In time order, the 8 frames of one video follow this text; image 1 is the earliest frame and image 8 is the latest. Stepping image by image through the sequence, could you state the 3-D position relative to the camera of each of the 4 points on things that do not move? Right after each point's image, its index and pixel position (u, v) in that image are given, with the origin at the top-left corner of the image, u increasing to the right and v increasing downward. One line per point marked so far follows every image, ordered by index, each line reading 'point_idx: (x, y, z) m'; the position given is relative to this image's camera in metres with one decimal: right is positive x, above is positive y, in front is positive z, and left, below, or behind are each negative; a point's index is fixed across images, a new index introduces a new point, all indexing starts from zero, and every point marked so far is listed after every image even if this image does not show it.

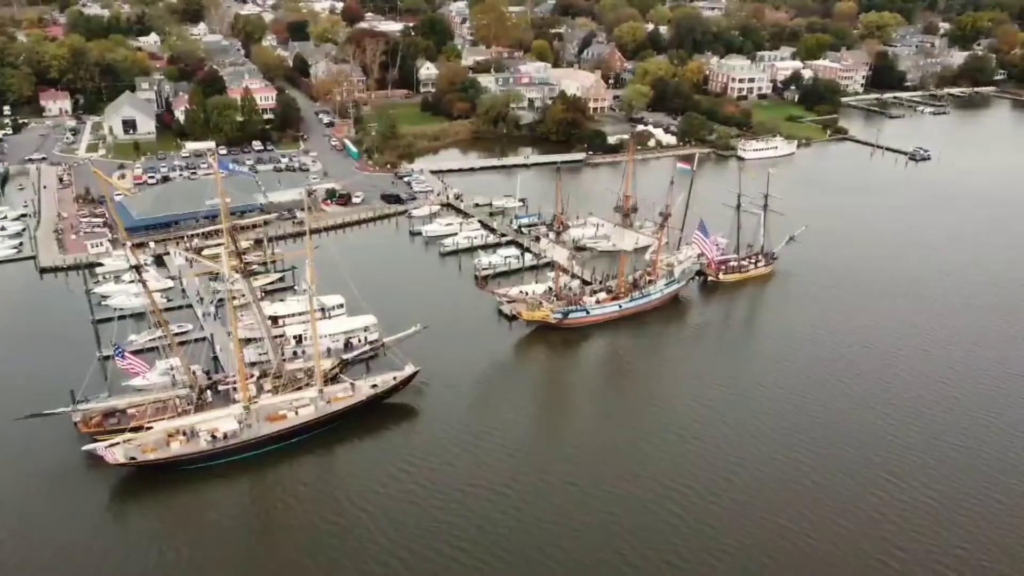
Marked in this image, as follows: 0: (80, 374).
0: (-9.5, -1.9, +17.0) m
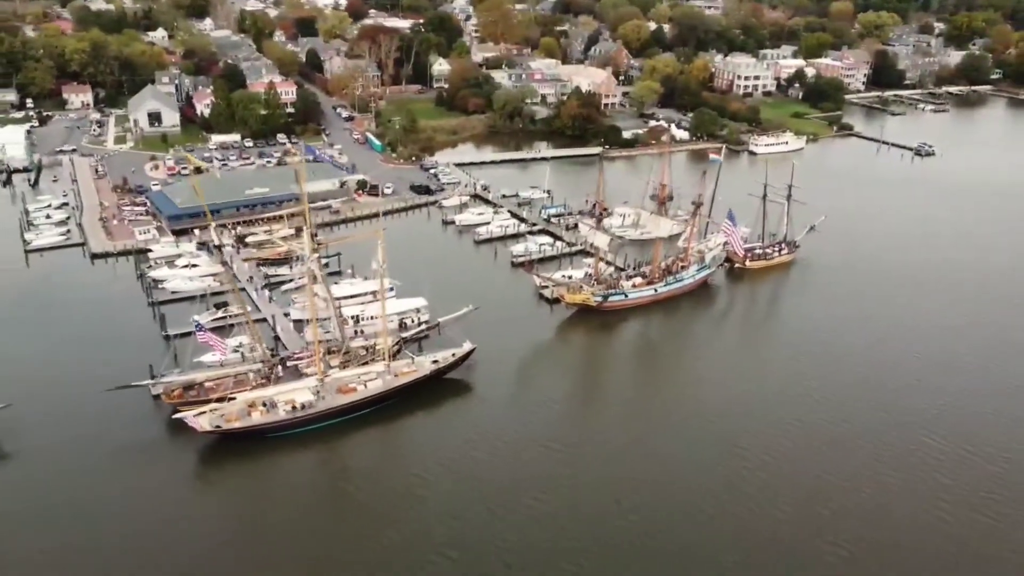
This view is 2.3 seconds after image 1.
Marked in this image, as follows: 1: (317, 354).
0: (-8.4, -1.5, +17.8) m
1: (-4.2, -1.4, +16.9) m
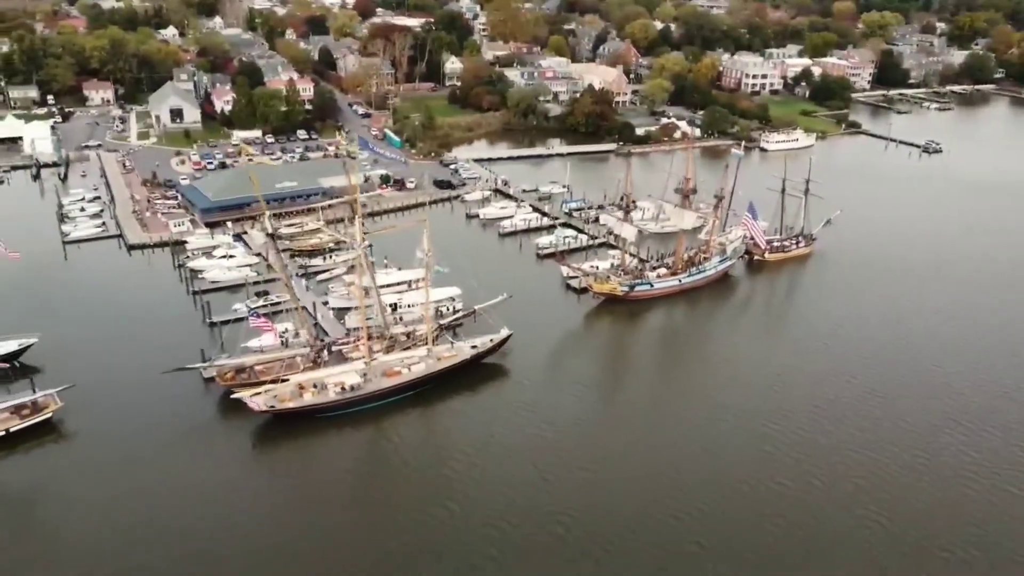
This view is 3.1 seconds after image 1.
0: (-7.6, -1.2, +18.5) m
1: (-3.4, -1.2, +17.6) m
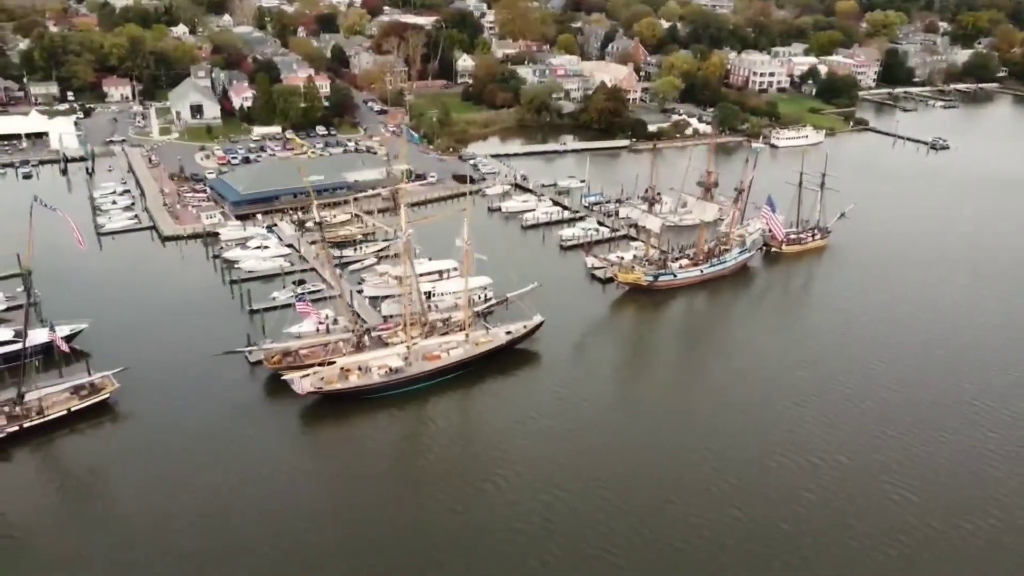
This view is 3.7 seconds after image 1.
0: (-6.8, -0.9, +19.1) m
1: (-2.6, -0.9, +18.2) m
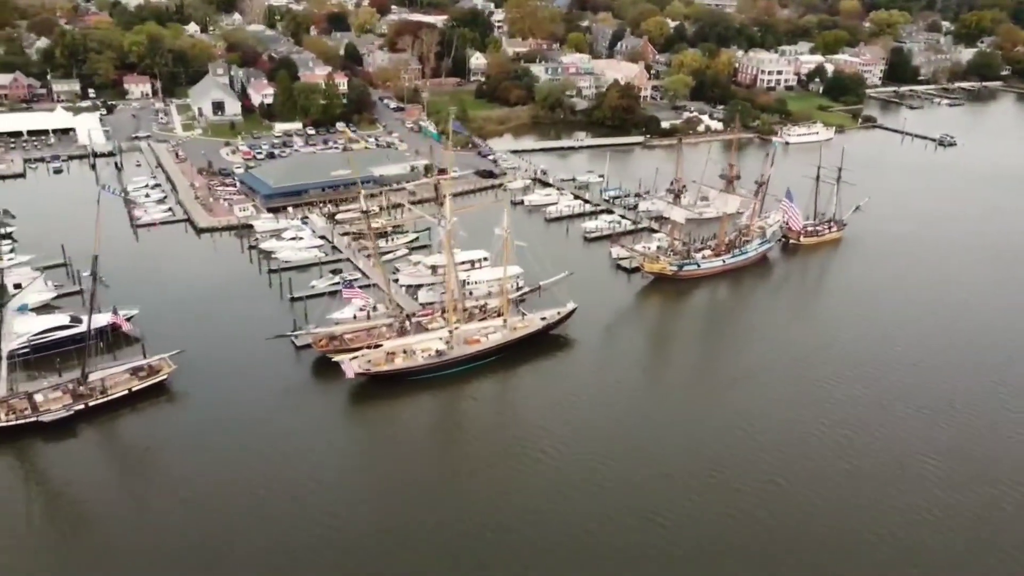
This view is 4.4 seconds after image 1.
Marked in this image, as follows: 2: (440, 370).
0: (-6.0, -0.6, +19.8) m
1: (-1.8, -0.6, +18.9) m
2: (-1.7, -1.9, +17.8) m
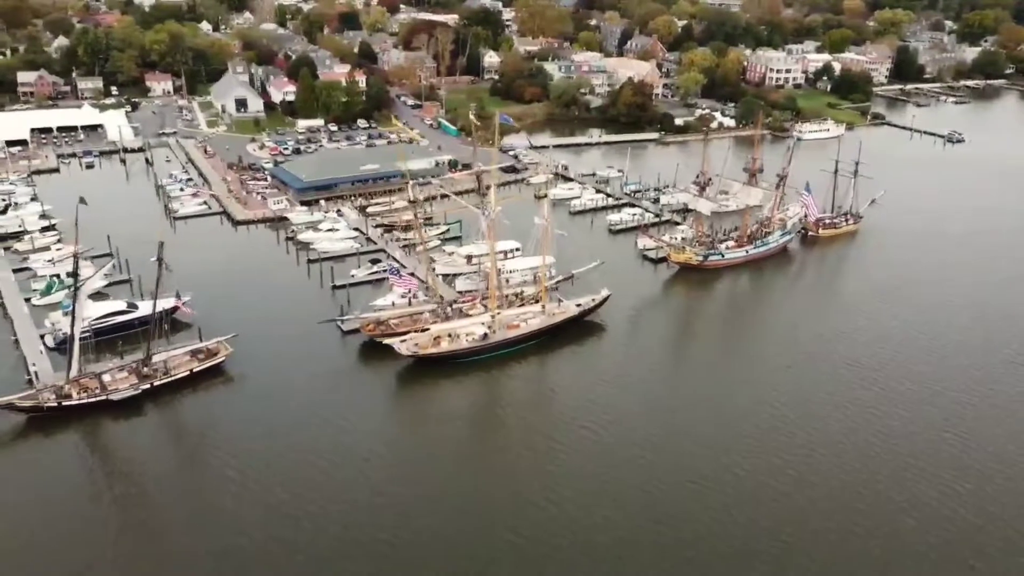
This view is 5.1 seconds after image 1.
0: (-5.1, -0.3, +20.5) m
1: (-0.9, -0.3, +19.6) m
2: (-0.8, -1.6, +18.6) m
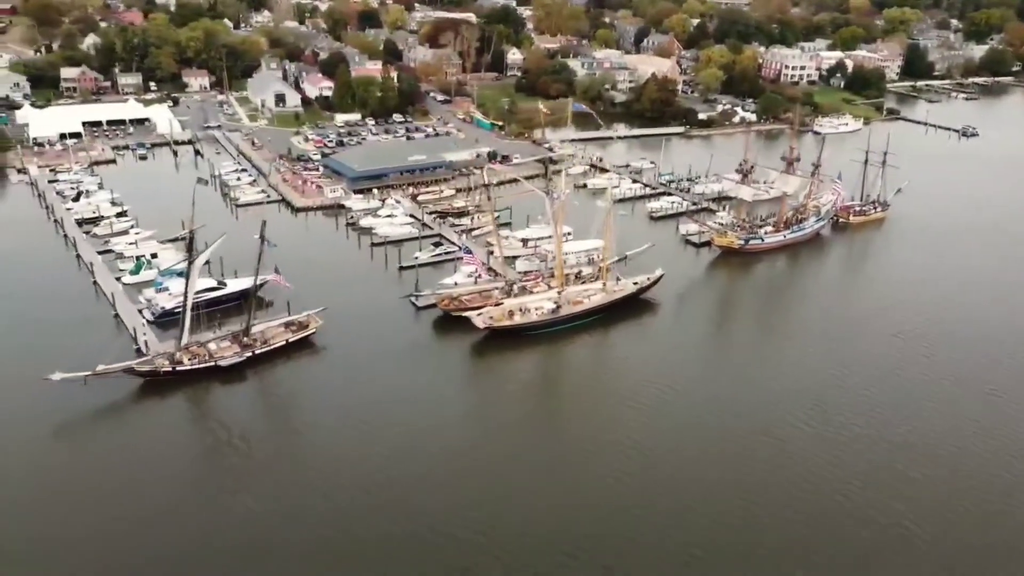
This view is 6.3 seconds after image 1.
0: (-3.4, +0.2, +21.8) m
1: (+0.8, +0.3, +20.9) m
2: (+0.9, -1.1, +19.9) m
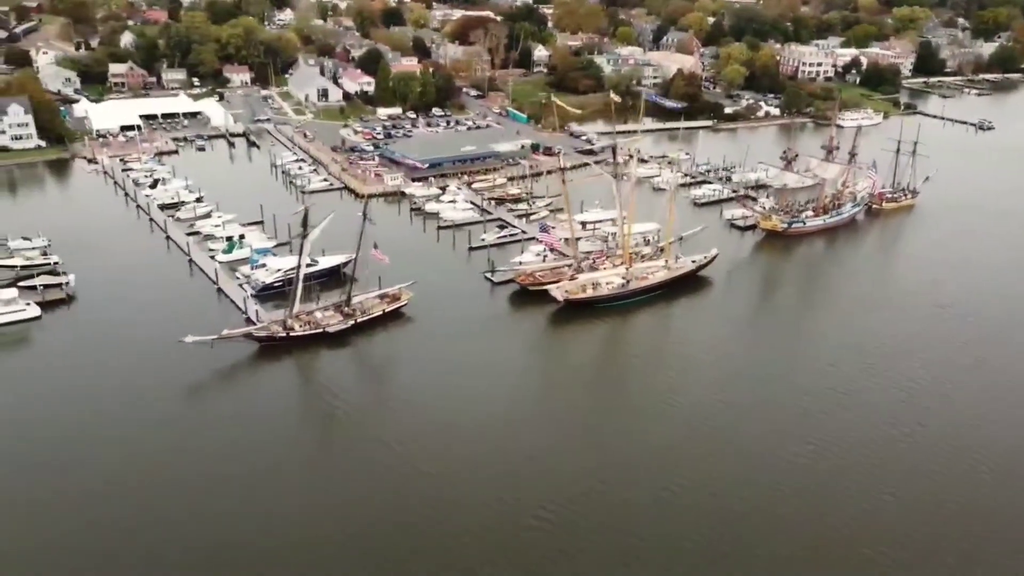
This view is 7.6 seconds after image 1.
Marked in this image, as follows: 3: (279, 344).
0: (-1.5, +0.9, +23.3) m
1: (+2.7, +0.9, +22.5) m
2: (+2.8, -0.4, +21.5) m
3: (-5.8, -1.4, +18.7) m
